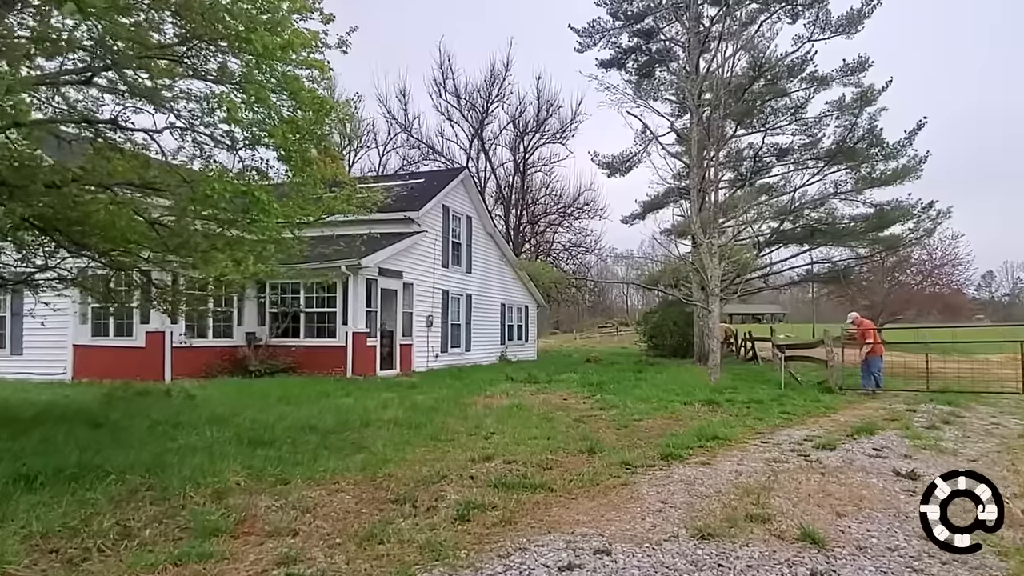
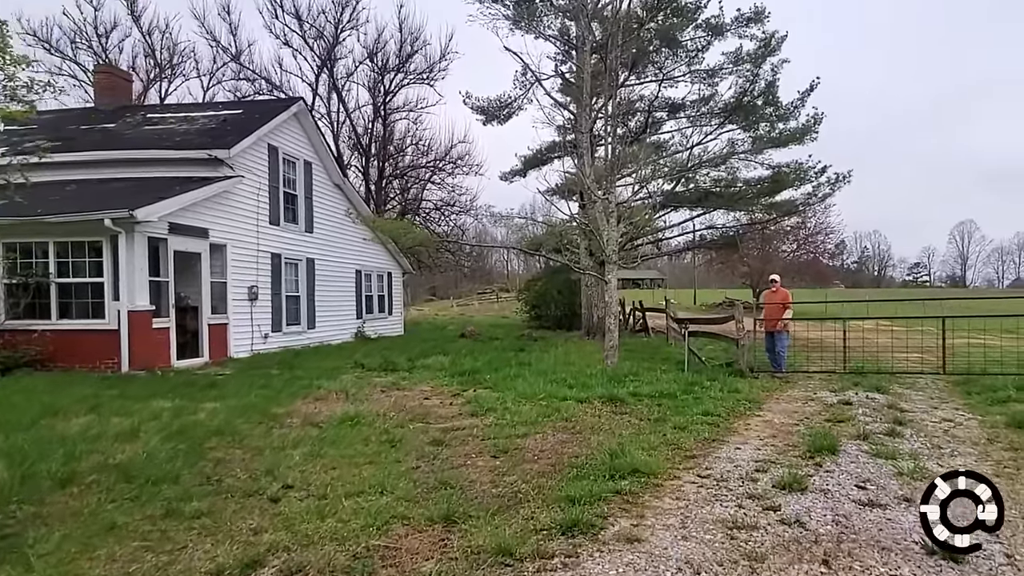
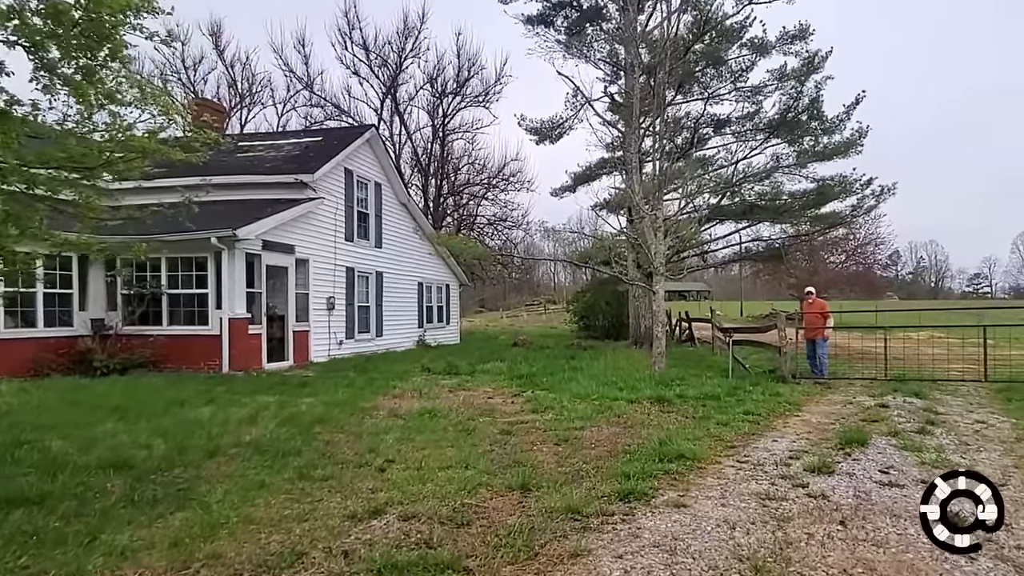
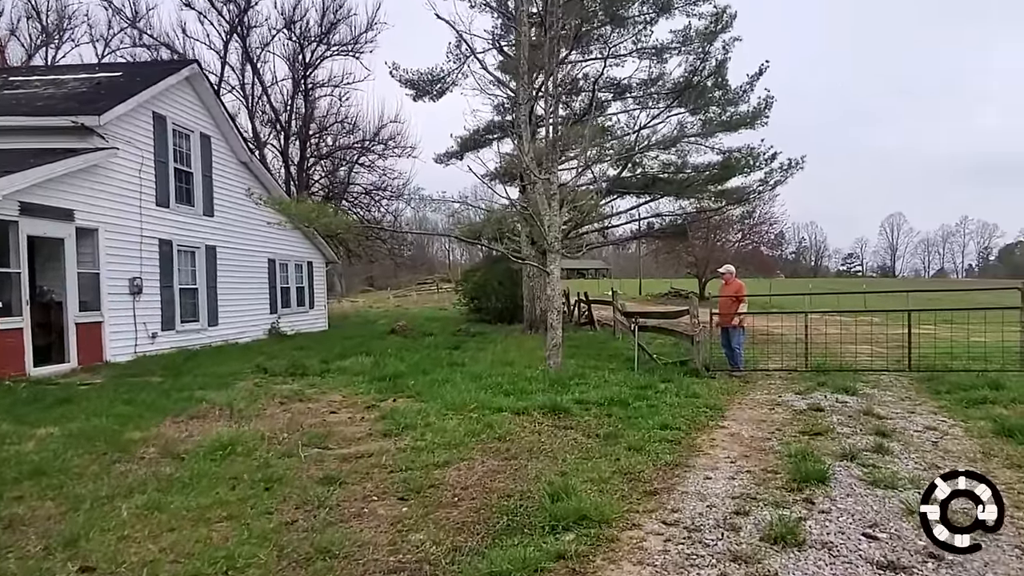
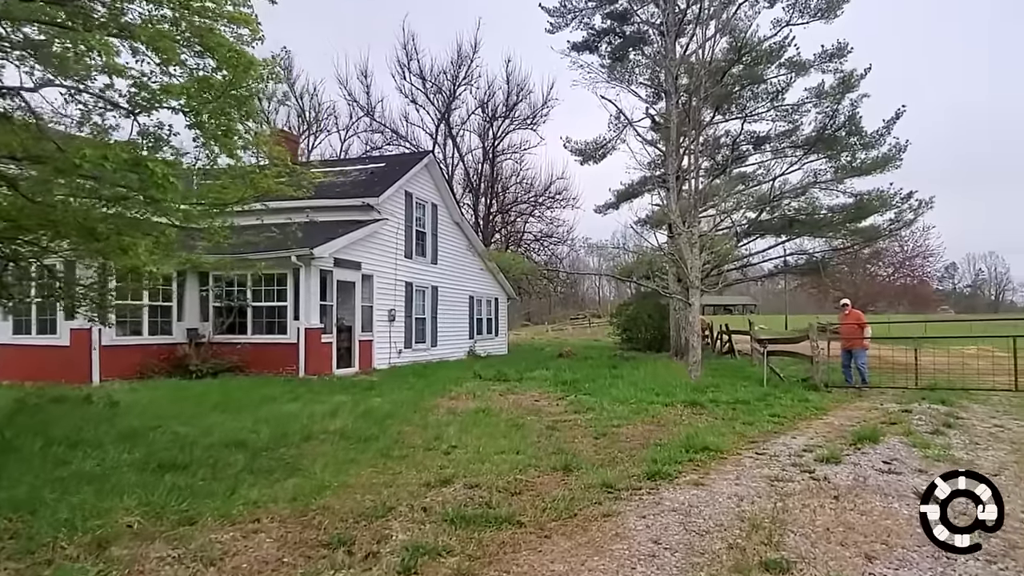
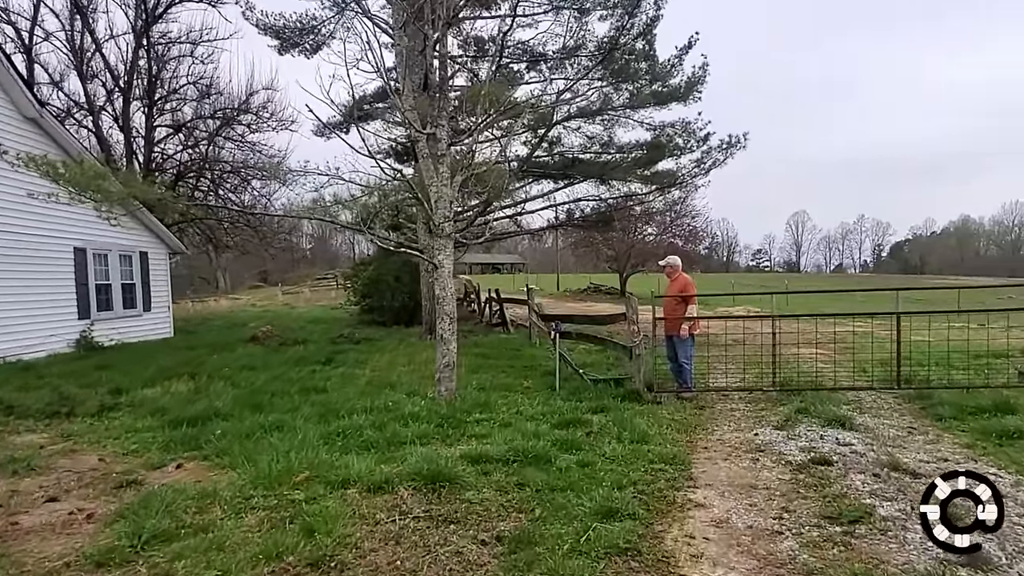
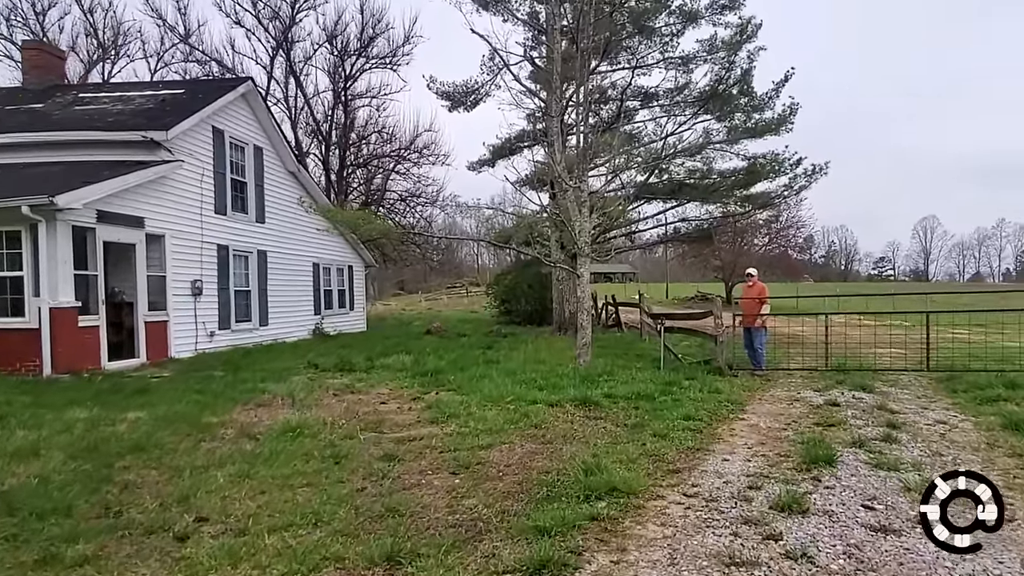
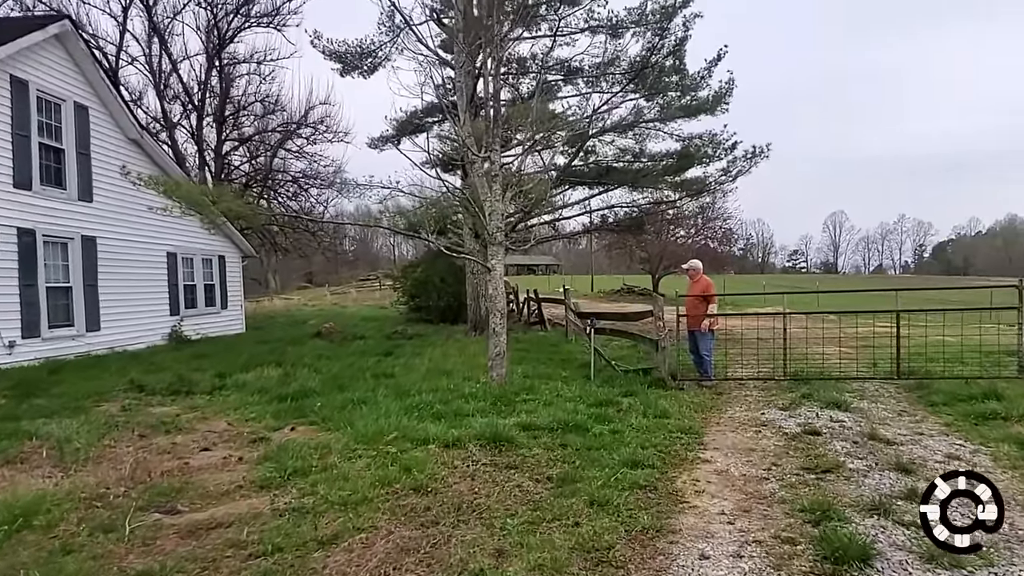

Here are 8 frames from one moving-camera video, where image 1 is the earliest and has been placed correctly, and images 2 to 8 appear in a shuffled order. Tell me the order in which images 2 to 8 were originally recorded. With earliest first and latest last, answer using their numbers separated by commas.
5, 3, 2, 7, 4, 8, 6
